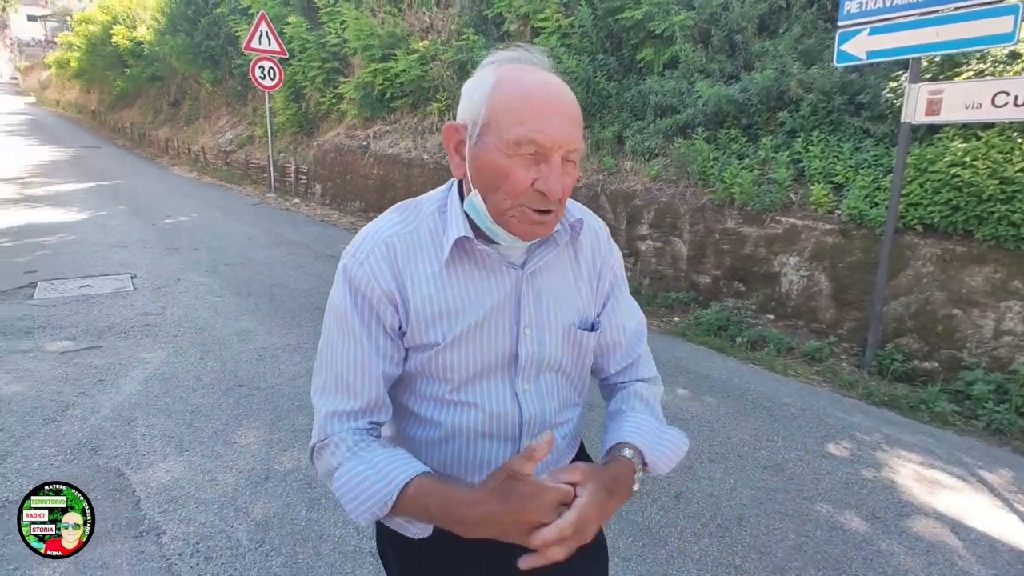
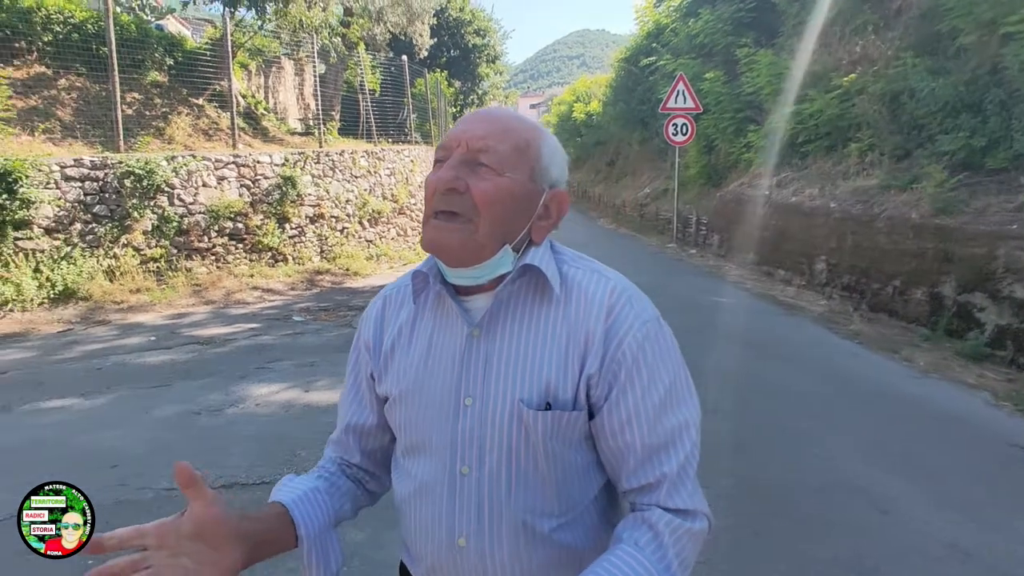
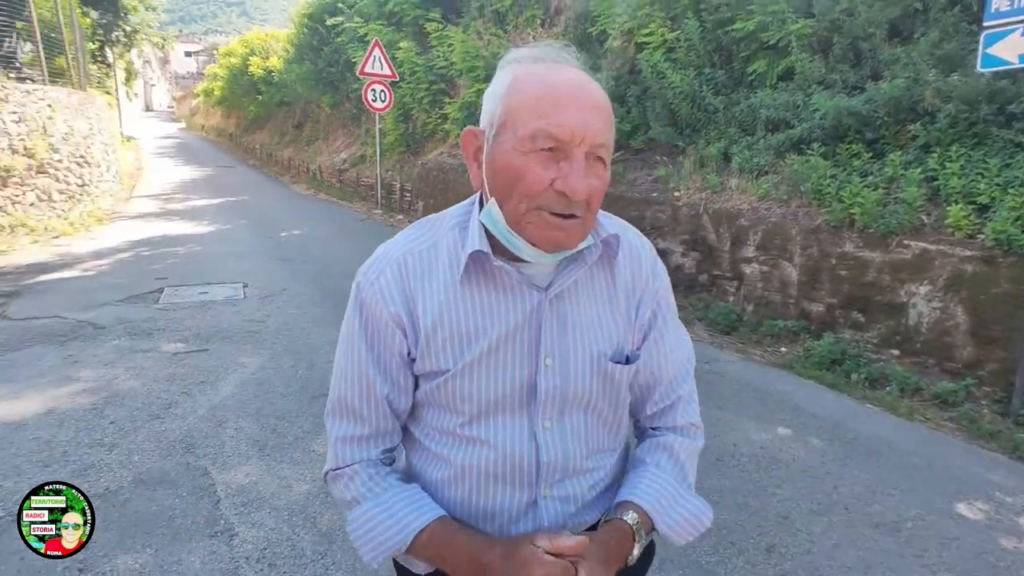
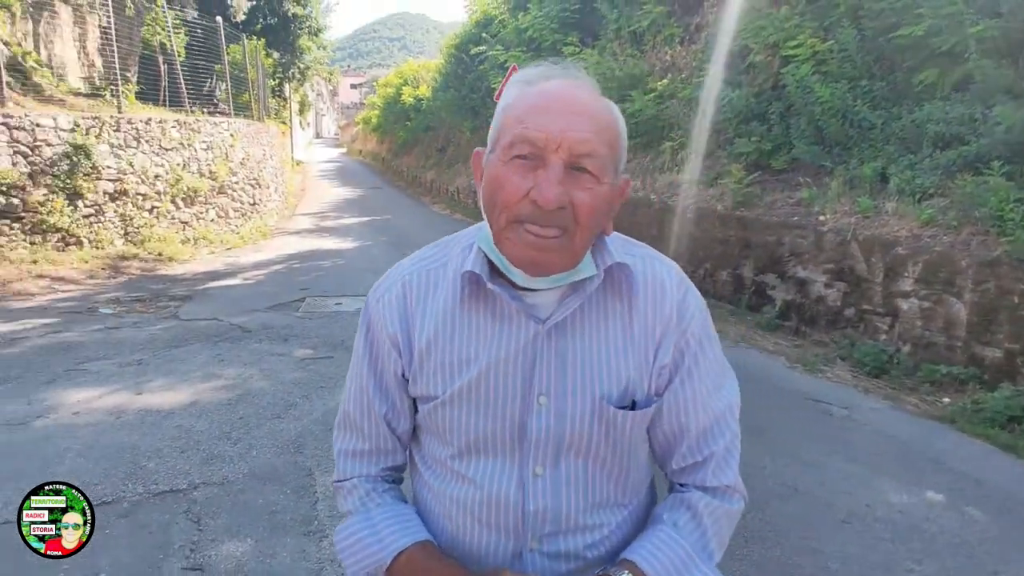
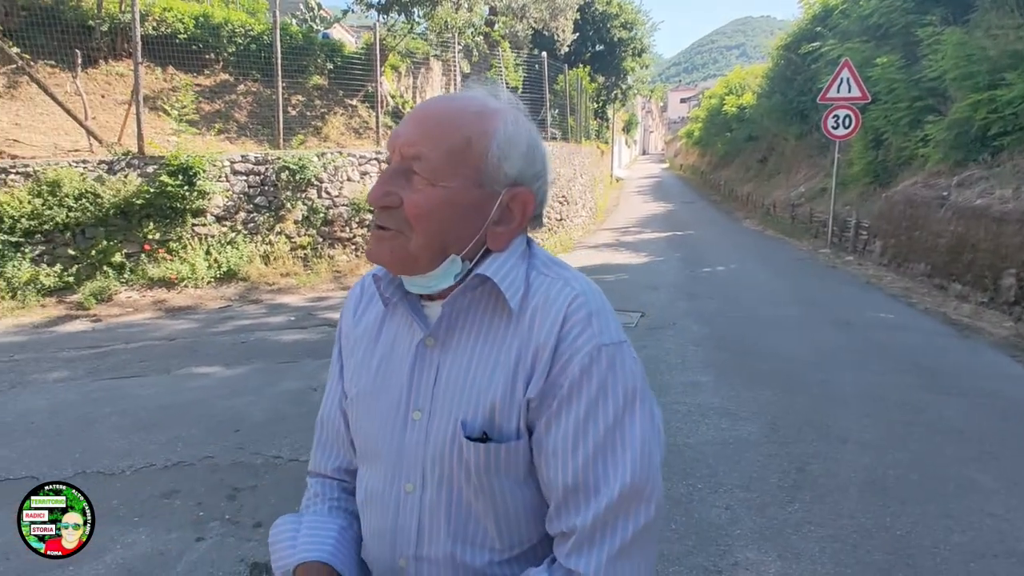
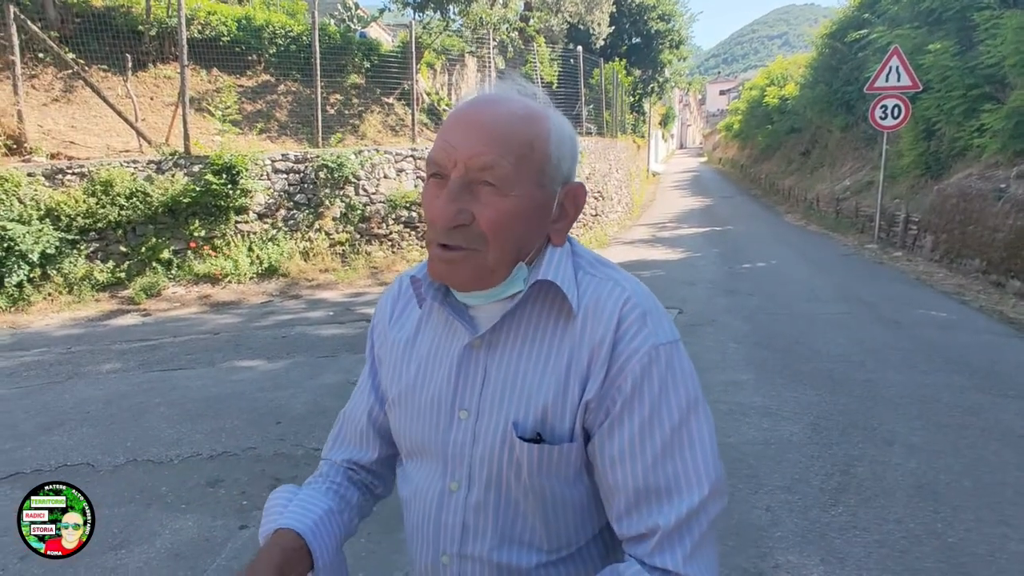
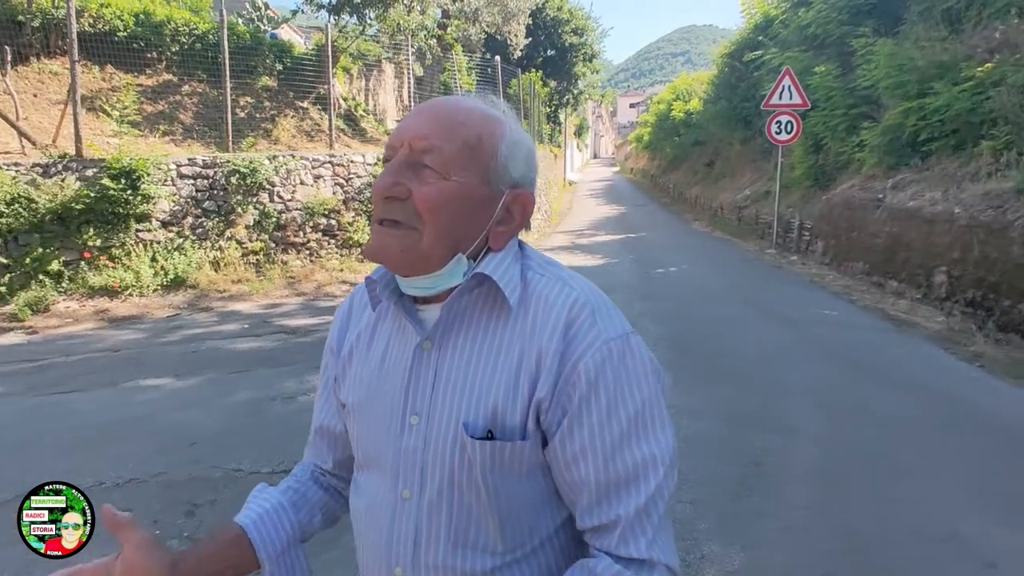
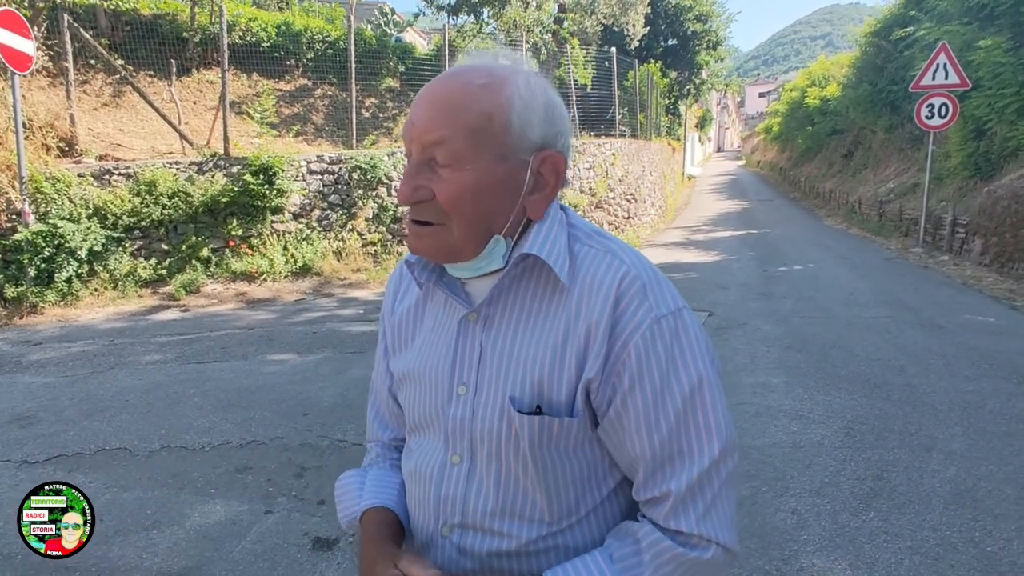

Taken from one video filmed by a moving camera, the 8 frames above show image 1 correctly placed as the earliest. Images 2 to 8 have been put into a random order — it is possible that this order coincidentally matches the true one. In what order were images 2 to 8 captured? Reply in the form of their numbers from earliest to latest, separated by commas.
3, 4, 2, 7, 5, 6, 8
